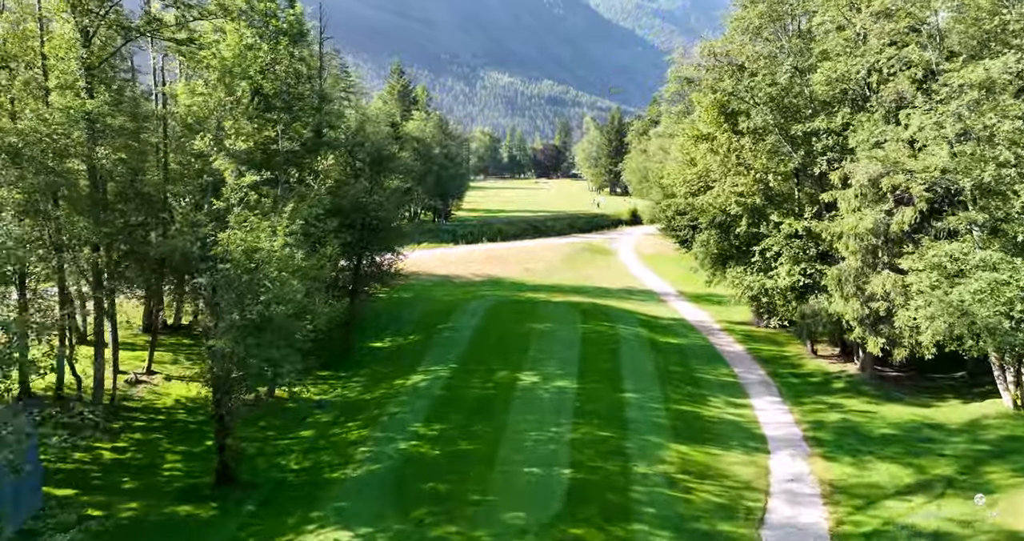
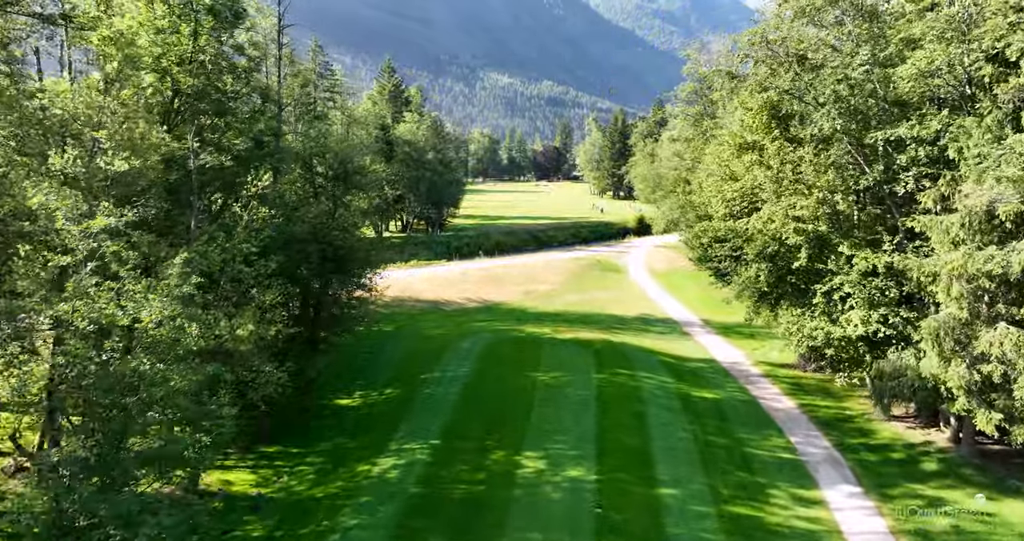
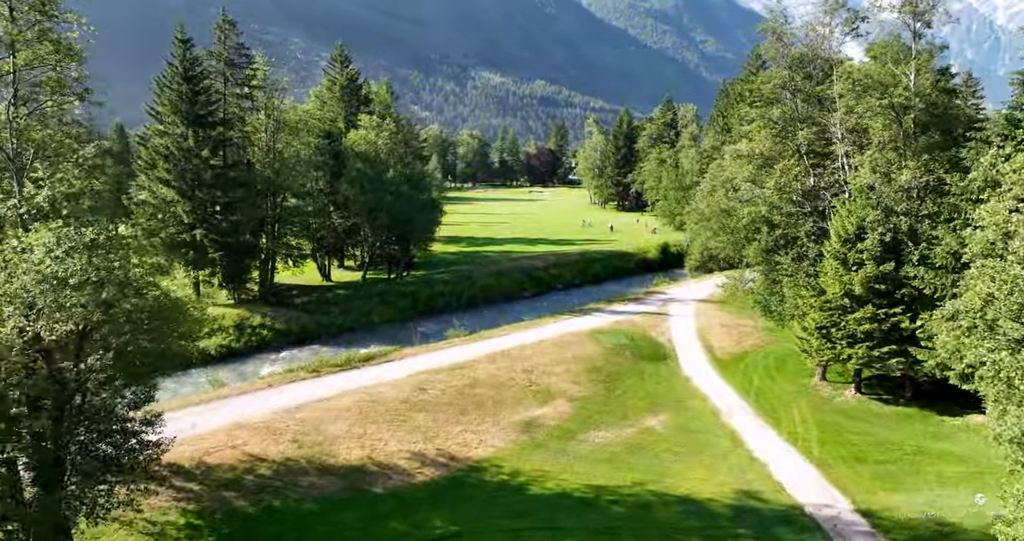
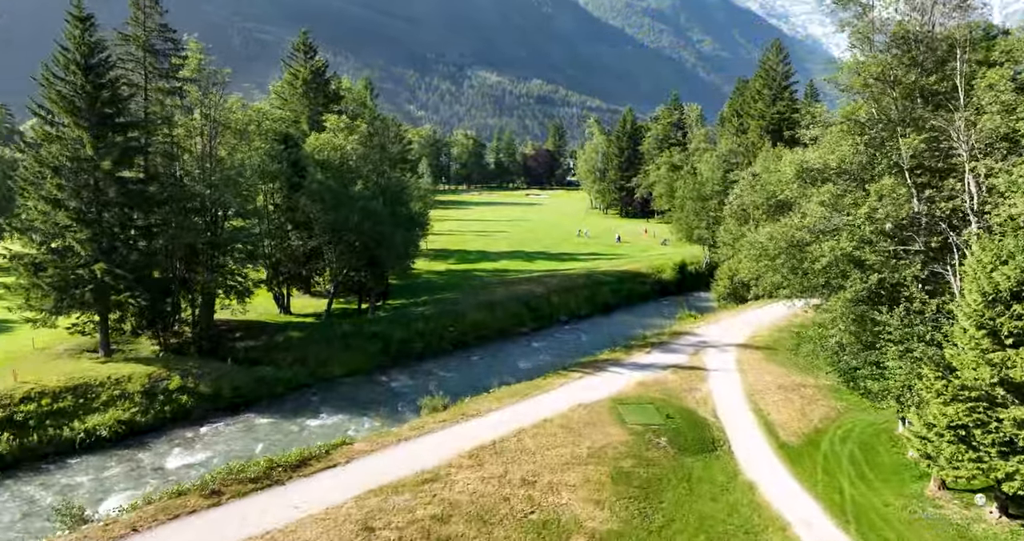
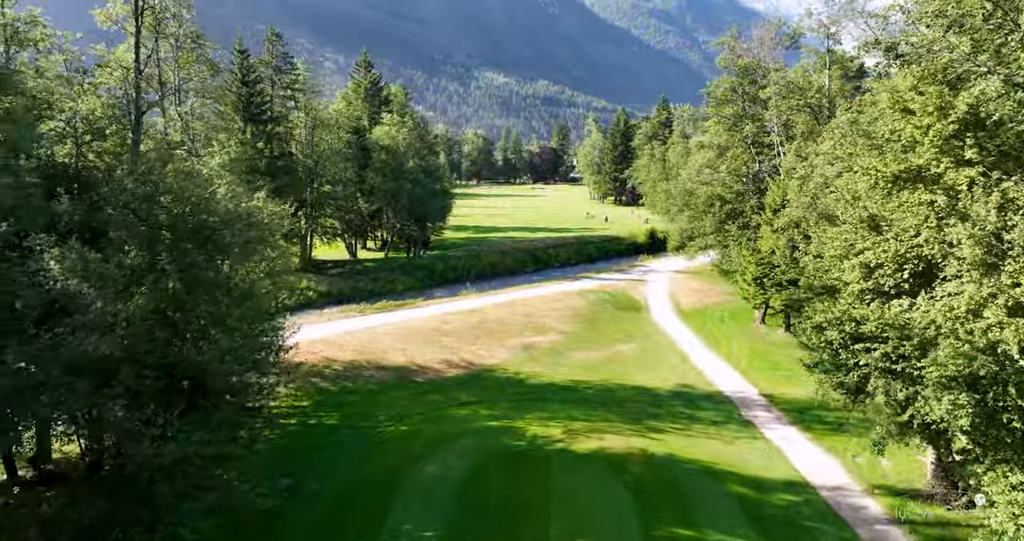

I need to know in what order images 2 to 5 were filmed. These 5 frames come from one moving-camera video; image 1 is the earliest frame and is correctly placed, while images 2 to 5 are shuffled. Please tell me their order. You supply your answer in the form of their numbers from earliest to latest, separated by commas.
2, 5, 3, 4
